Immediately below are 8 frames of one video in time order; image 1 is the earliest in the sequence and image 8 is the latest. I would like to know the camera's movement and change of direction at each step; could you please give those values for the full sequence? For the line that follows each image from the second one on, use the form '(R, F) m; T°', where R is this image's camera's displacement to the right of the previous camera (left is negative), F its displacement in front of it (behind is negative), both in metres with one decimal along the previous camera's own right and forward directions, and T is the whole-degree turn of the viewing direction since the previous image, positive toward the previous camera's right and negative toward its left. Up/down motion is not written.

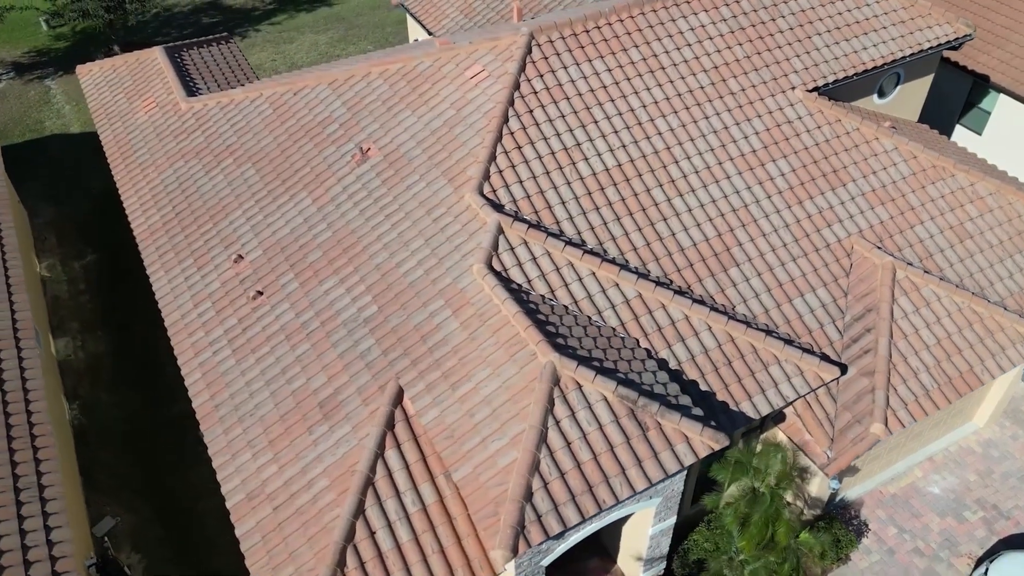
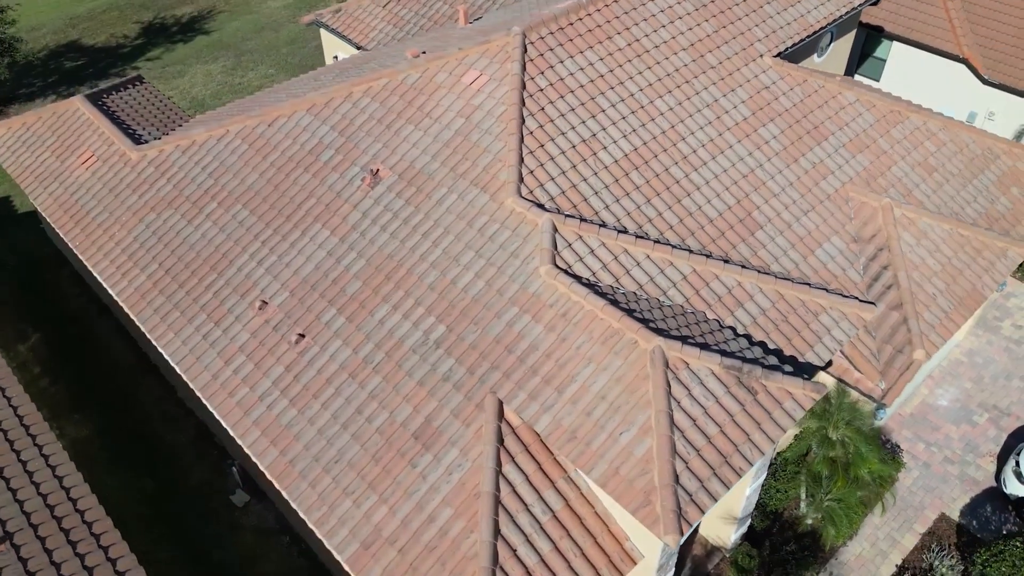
(-3.5, +0.4) m; +10°
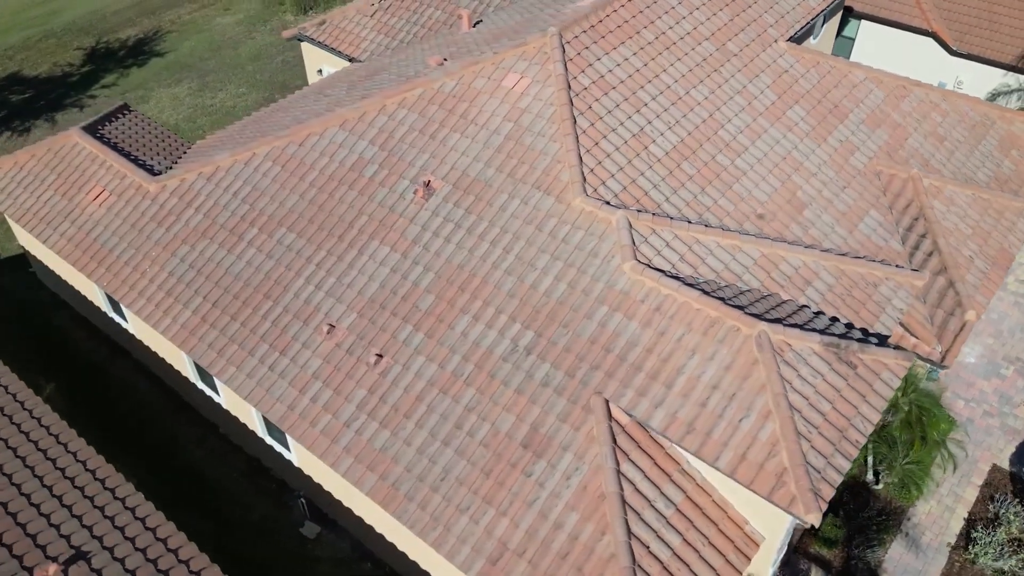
(-2.6, +0.2) m; +5°
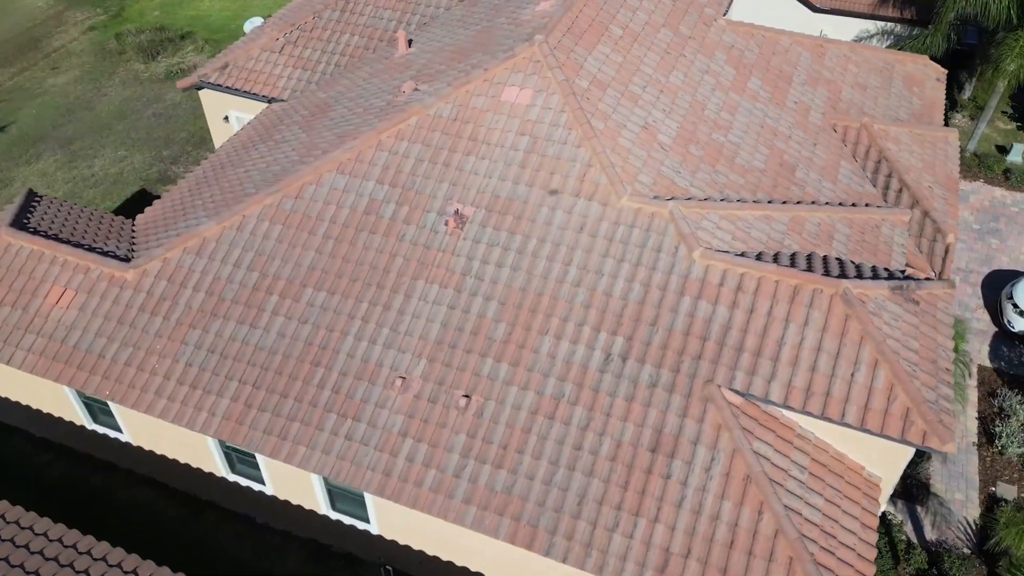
(-4.1, +0.7) m; +12°
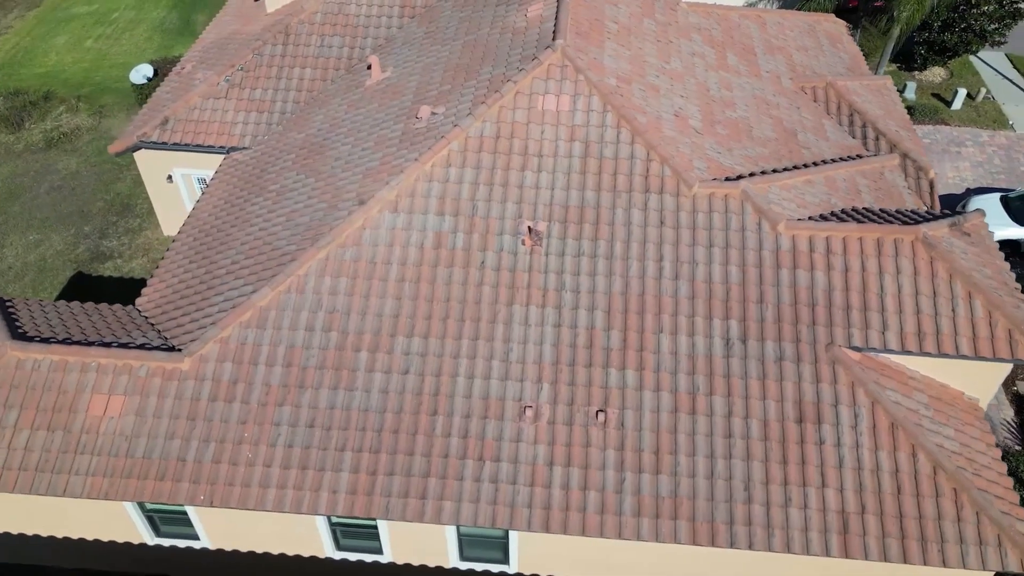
(-4.4, +0.8) m; +12°
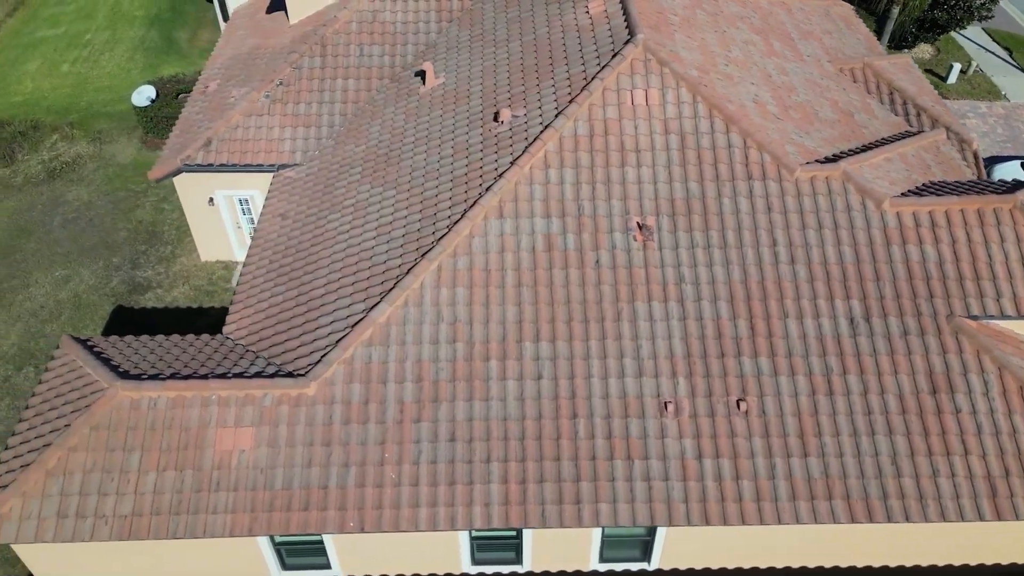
(-3.2, +0.2) m; +4°
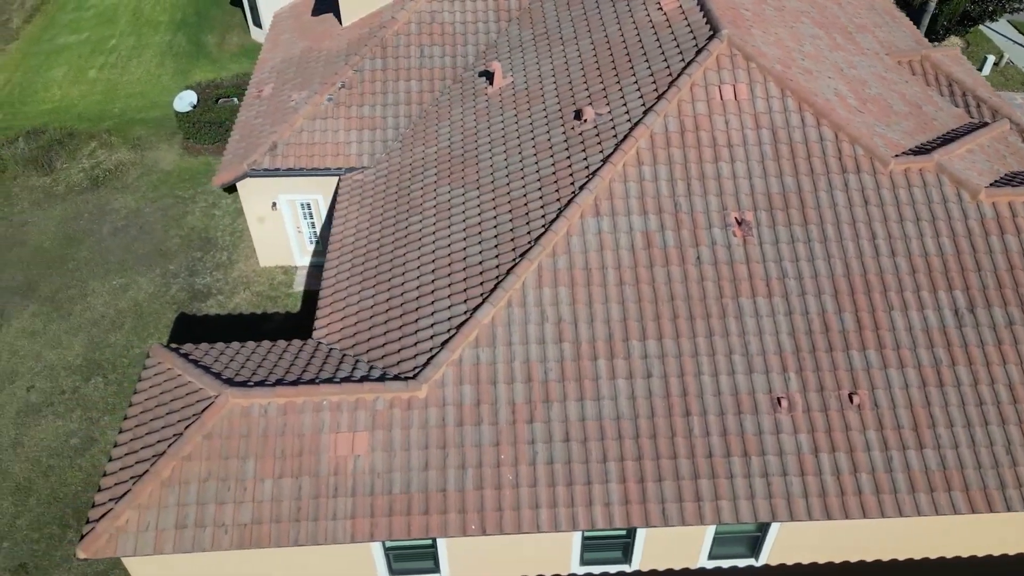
(-2.0, +0.1) m; +1°
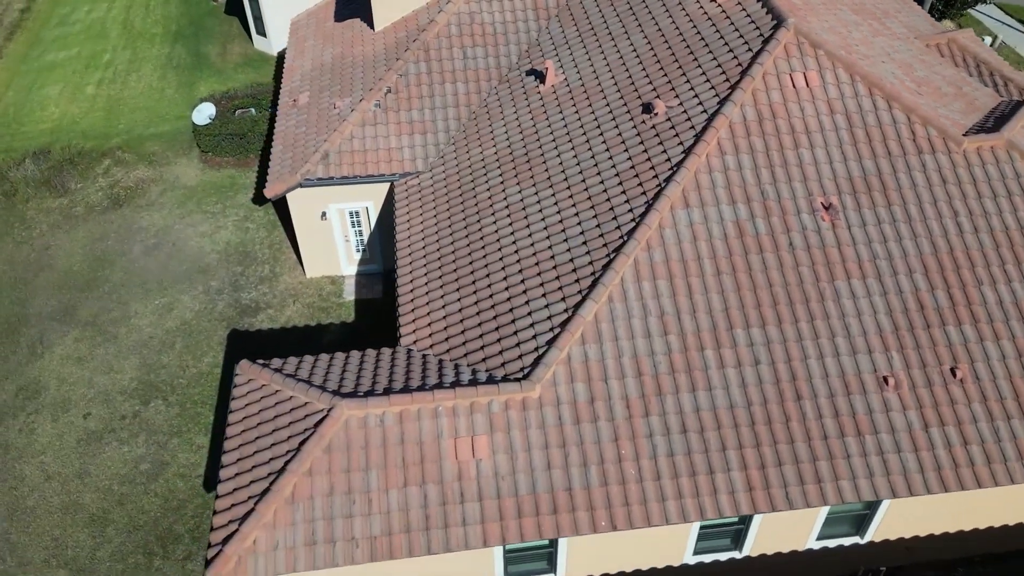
(-2.5, +0.1) m; +3°
